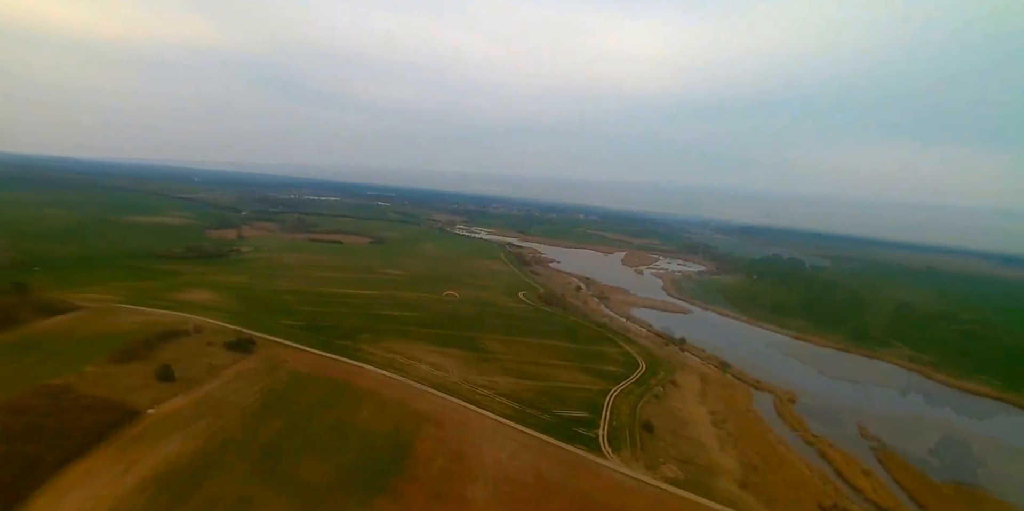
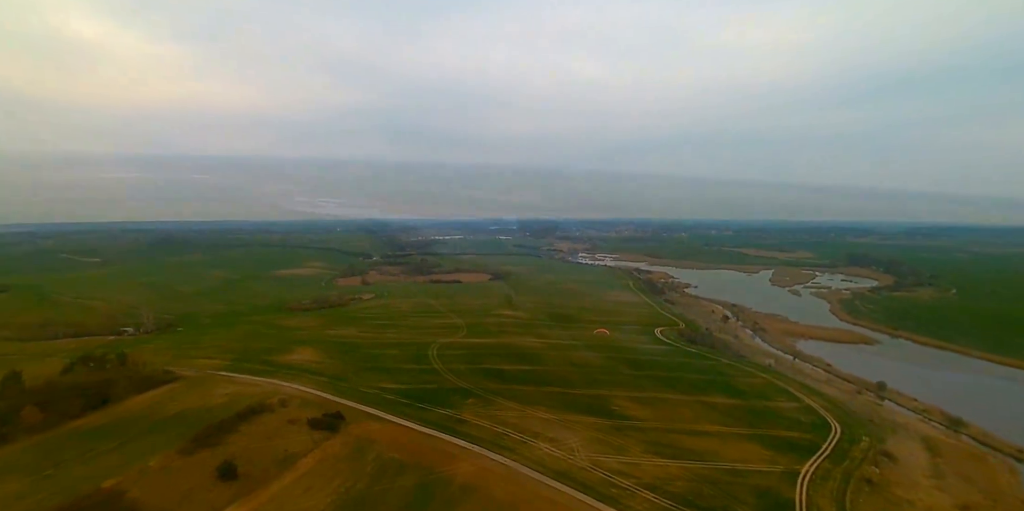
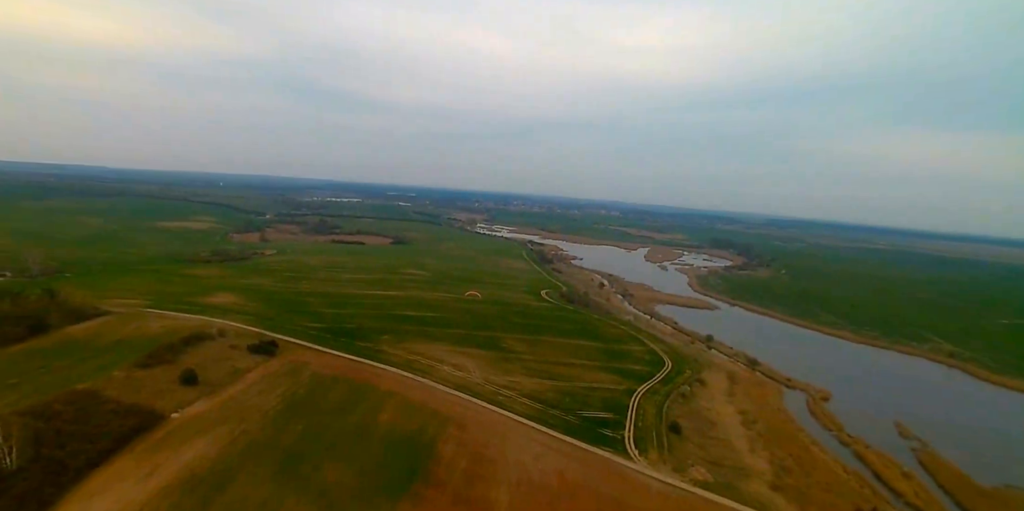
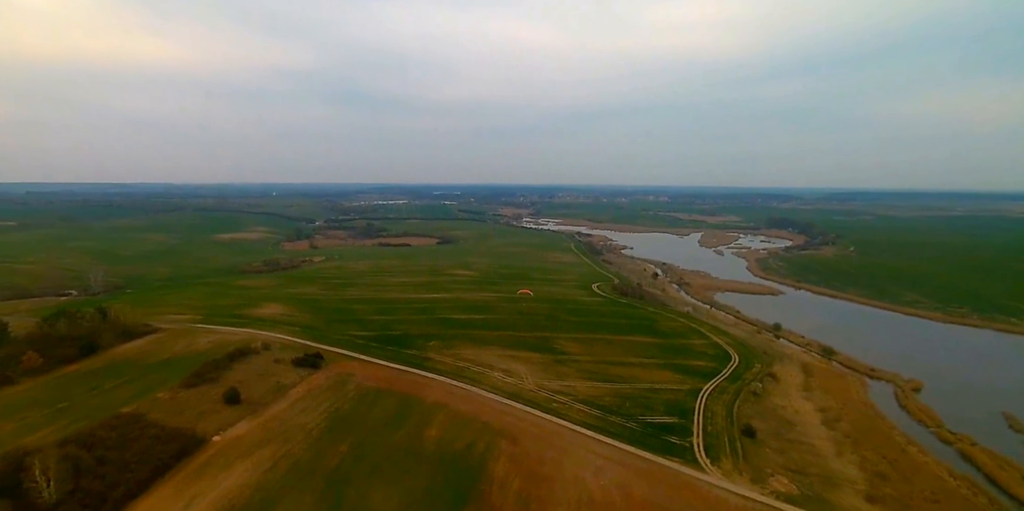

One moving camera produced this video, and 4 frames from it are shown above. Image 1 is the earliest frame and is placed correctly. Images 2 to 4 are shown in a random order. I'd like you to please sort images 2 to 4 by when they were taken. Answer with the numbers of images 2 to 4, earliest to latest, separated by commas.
3, 4, 2
